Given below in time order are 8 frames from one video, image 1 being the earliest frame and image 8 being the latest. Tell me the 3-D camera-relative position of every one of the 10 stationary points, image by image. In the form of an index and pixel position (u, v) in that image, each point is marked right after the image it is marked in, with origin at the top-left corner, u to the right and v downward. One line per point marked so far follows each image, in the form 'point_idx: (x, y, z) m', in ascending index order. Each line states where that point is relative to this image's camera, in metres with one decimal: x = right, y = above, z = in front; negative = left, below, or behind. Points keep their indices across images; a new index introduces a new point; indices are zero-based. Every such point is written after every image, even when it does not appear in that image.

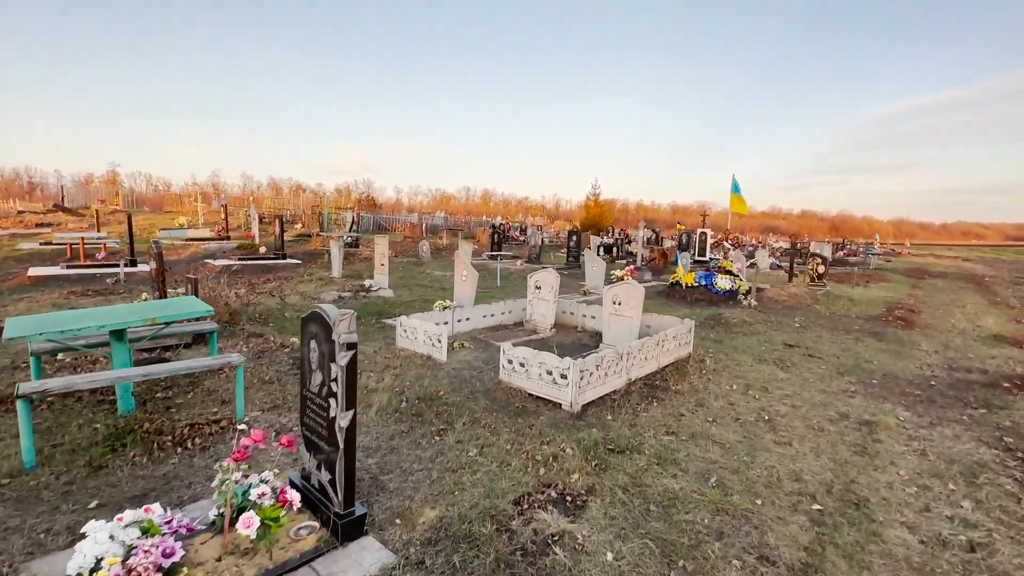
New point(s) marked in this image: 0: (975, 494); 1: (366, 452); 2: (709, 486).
0: (+4.2, -1.9, +4.2) m
1: (-1.5, -1.7, +4.8) m
2: (+1.7, -1.8, +4.1) m
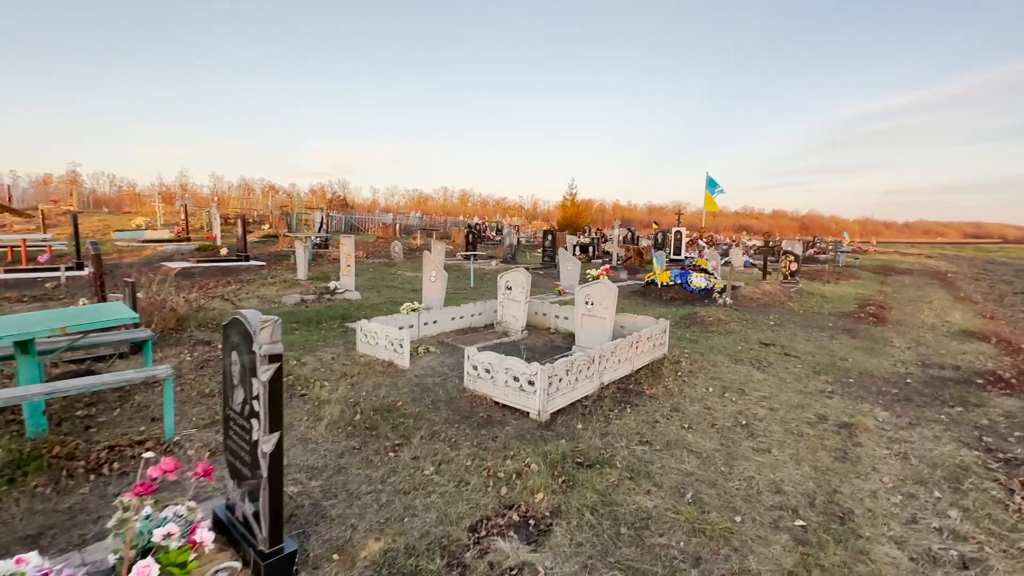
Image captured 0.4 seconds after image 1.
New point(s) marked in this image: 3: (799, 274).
0: (+3.8, -1.8, +4.0) m
1: (-1.9, -1.7, +4.3) m
2: (+1.4, -1.7, +3.8) m
3: (+11.0, +0.5, +17.9) m
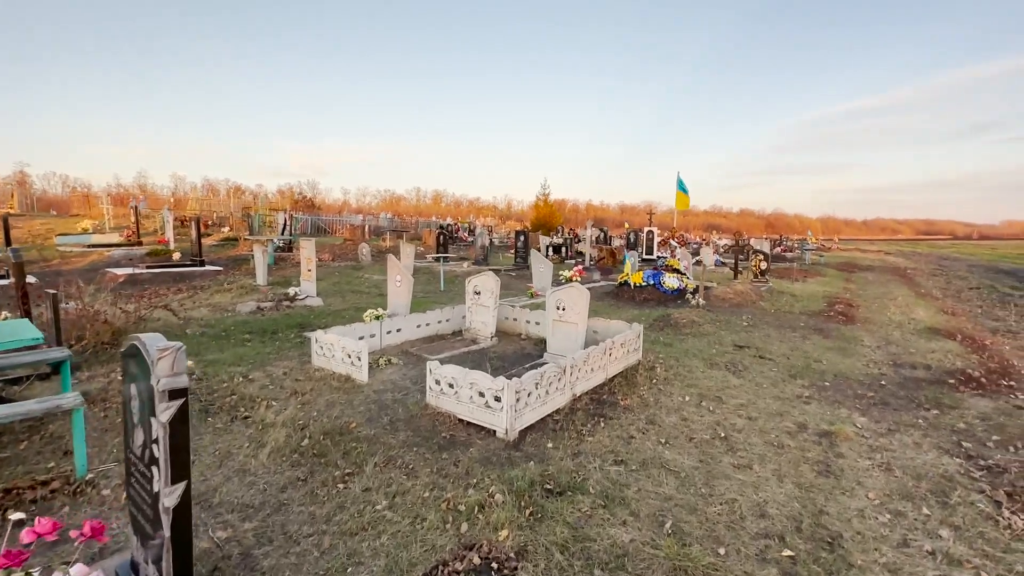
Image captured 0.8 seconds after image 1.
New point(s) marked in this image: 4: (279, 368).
0: (+3.5, -1.9, +3.8) m
1: (-2.2, -1.8, +3.8) m
2: (+1.1, -1.8, +3.5) m
3: (+9.9, +0.6, +18.1) m
4: (-3.5, -1.2, +7.0) m
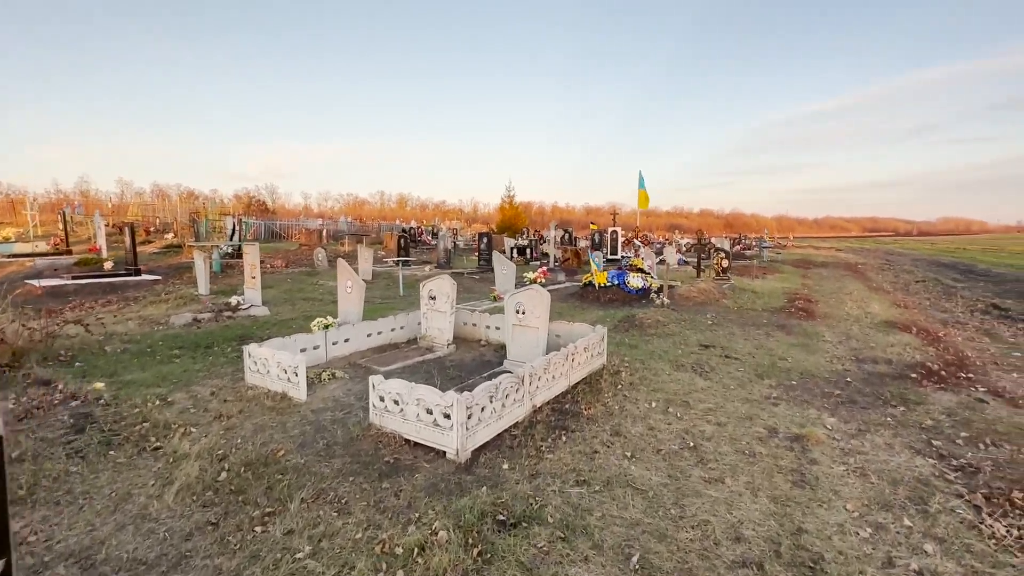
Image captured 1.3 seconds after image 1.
0: (+3.1, -1.8, +3.5) m
1: (-2.6, -1.9, +3.2) m
2: (+0.8, -1.8, +3.0) m
3: (+8.5, +0.7, +18.2) m
4: (-4.1, -1.3, +6.3) m
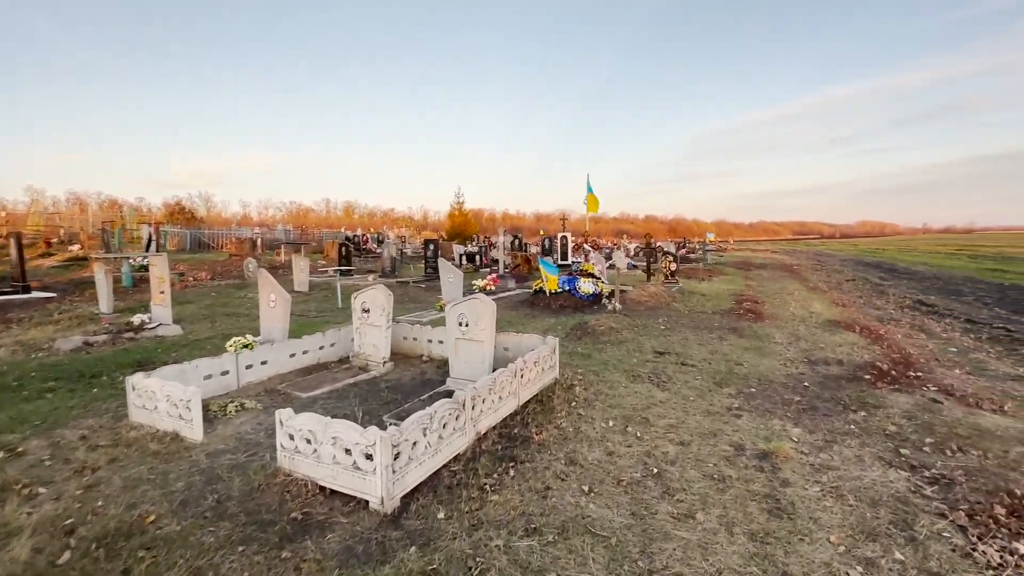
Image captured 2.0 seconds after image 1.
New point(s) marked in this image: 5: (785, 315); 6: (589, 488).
0: (+2.7, -1.8, +3.1) m
1: (-2.9, -2.0, +2.2) m
2: (+0.4, -1.9, +2.4) m
3: (+6.5, +0.6, +18.3) m
4: (-4.7, -1.5, +5.1) m
5: (+7.2, -0.7, +12.4) m
6: (+0.6, -1.7, +4.0) m
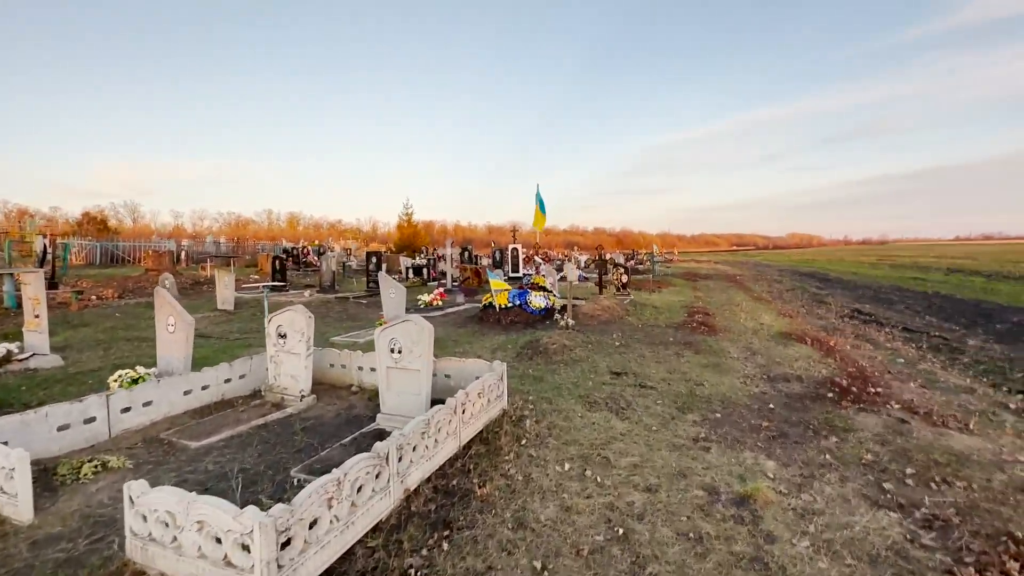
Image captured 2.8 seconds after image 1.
0: (+2.4, -1.9, +2.5) m
1: (-3.1, -2.2, +1.0) m
2: (+0.1, -2.0, +1.5) m
3: (+4.5, +0.1, +18.1) m
4: (-5.3, -1.8, +3.8) m
5: (+5.9, -1.0, +12.2) m
6: (+0.2, -1.9, +3.2) m
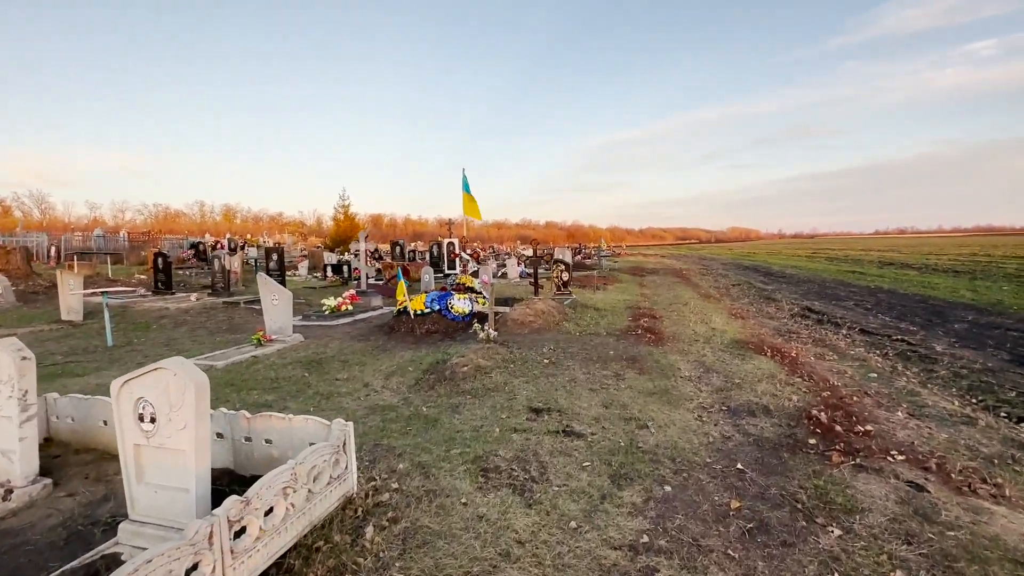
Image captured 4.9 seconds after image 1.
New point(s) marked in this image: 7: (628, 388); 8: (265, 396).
0: (+1.4, -2.1, +0.6) m
1: (-3.9, -2.5, -1.4) m
2: (-0.7, -2.2, -0.6) m
3: (+2.0, +0.1, +16.3) m
4: (-6.3, -2.0, +1.1) m
5: (+4.0, -1.1, +10.6) m
6: (-0.8, -2.1, +1.1) m
7: (+1.7, -1.5, +6.8) m
8: (-3.6, -1.6, +6.7) m
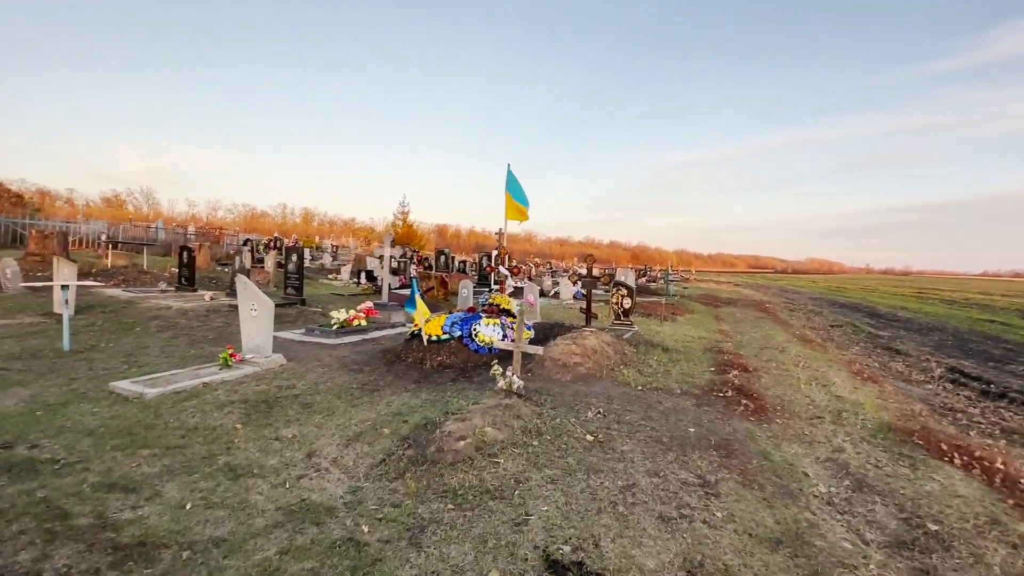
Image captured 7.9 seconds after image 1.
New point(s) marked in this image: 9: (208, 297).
0: (+0.7, -2.3, -2.3) m
1: (-4.8, -2.2, -3.7) m
2: (-1.6, -2.2, -3.2) m
3: (+3.4, -0.7, +13.2) m
4: (-6.9, -1.7, -0.9) m
5: (+4.5, -1.8, +7.3) m
6: (-1.4, -2.1, -1.6) m
7: (+1.8, -1.9, +3.8) m
8: (-3.4, -1.7, +4.4) m
9: (-9.4, -0.3, +14.3) m
